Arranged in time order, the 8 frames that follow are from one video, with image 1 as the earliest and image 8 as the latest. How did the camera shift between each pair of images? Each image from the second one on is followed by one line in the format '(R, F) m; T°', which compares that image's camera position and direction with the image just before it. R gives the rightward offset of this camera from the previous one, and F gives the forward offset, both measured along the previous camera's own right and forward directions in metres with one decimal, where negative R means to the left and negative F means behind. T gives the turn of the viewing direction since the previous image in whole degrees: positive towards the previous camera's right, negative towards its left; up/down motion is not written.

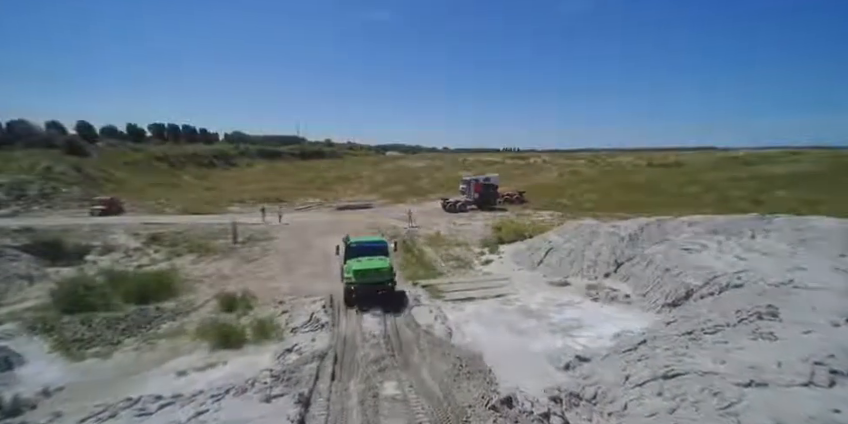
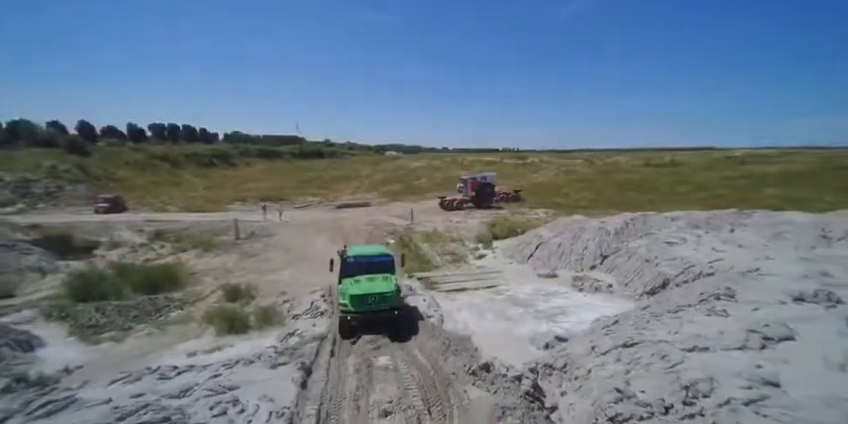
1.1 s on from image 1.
(+0.2, -0.9) m; 0°
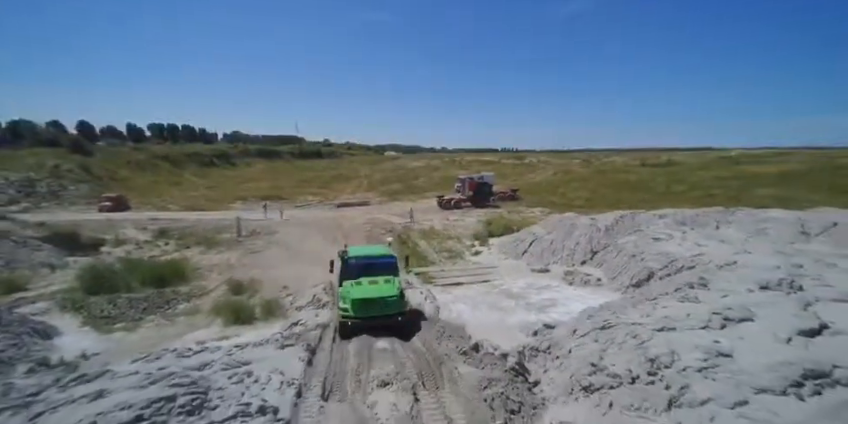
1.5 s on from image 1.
(+0.1, -0.7) m; 0°
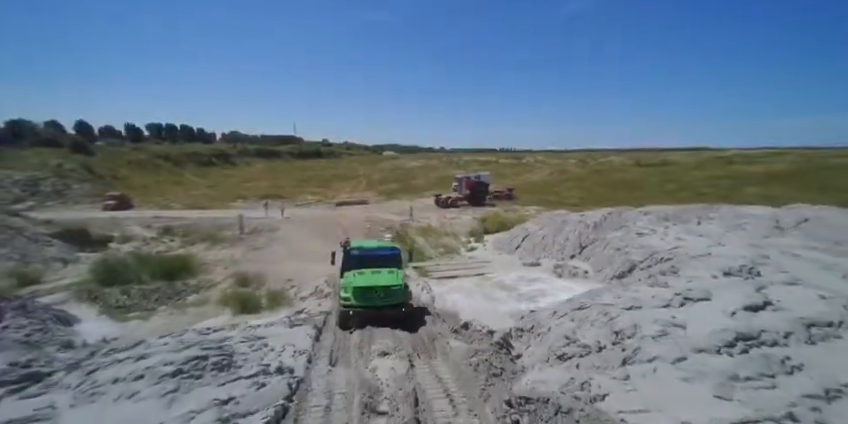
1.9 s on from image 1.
(+0.1, -1.0) m; 0°
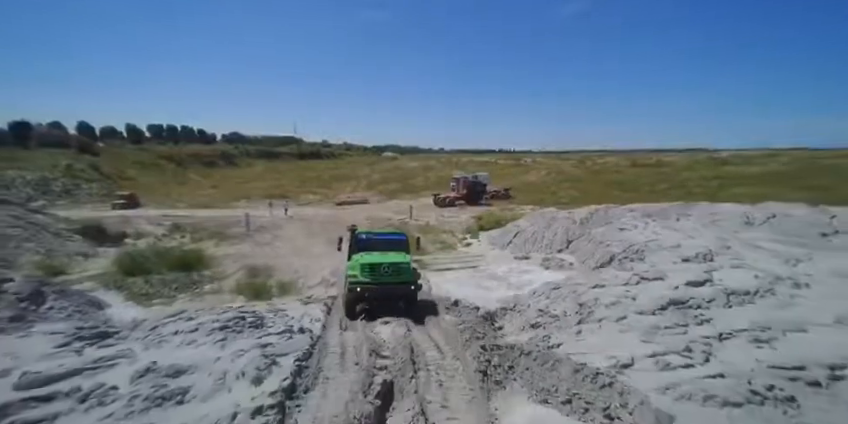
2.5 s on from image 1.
(+0.1, -1.5) m; 0°
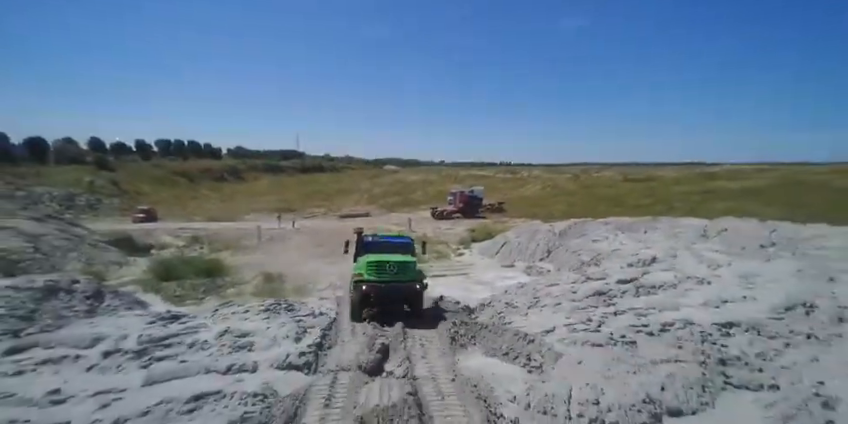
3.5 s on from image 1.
(+0.3, -2.8) m; 0°
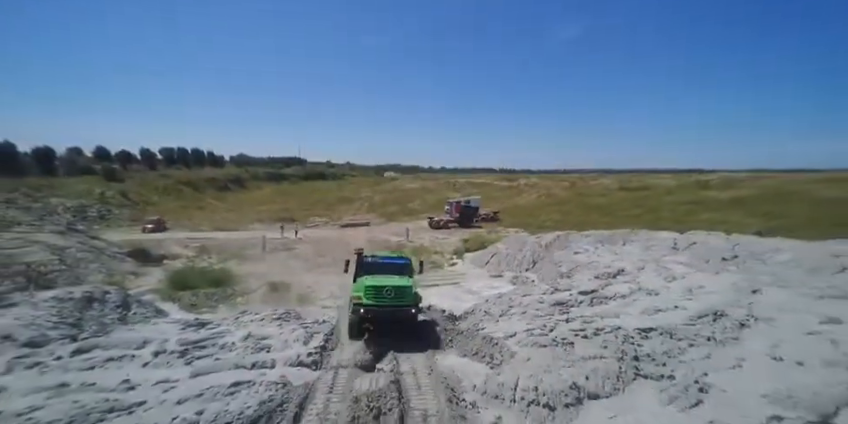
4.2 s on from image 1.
(+0.4, -2.0) m; 0°
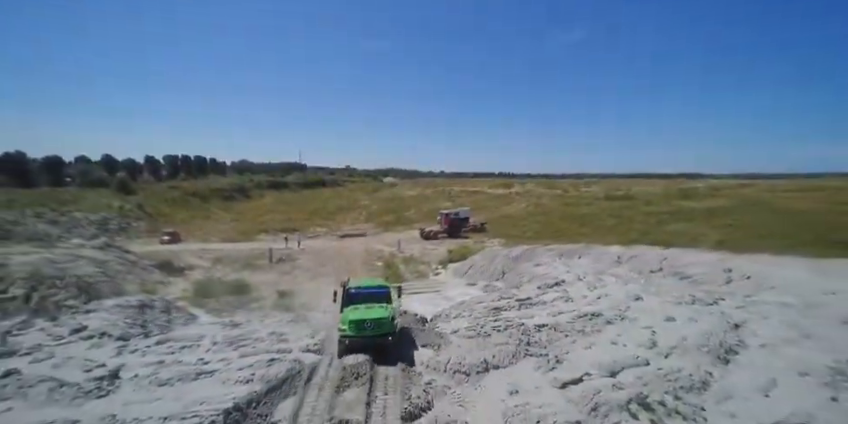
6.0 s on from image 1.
(+1.0, -4.6) m; 0°
